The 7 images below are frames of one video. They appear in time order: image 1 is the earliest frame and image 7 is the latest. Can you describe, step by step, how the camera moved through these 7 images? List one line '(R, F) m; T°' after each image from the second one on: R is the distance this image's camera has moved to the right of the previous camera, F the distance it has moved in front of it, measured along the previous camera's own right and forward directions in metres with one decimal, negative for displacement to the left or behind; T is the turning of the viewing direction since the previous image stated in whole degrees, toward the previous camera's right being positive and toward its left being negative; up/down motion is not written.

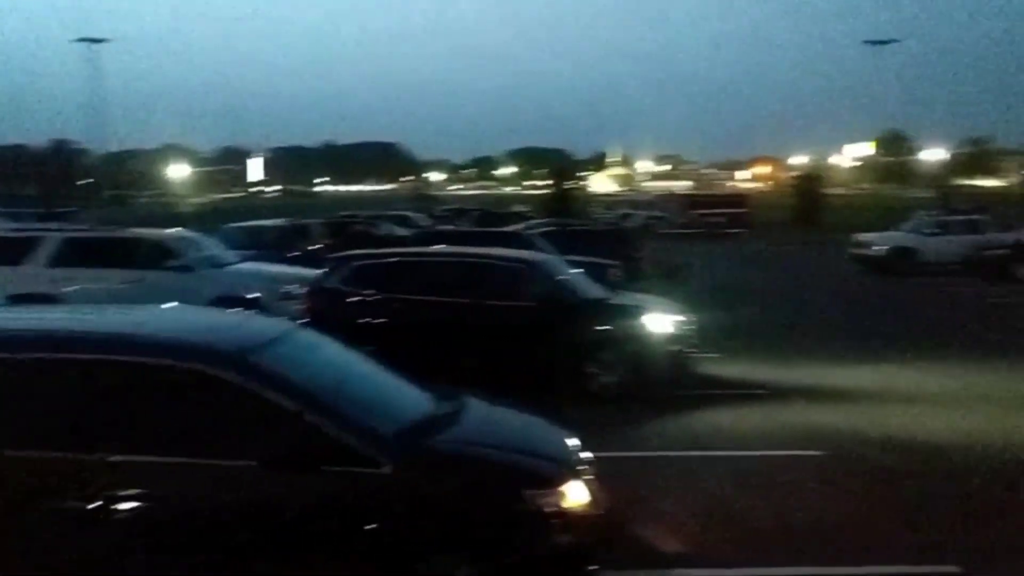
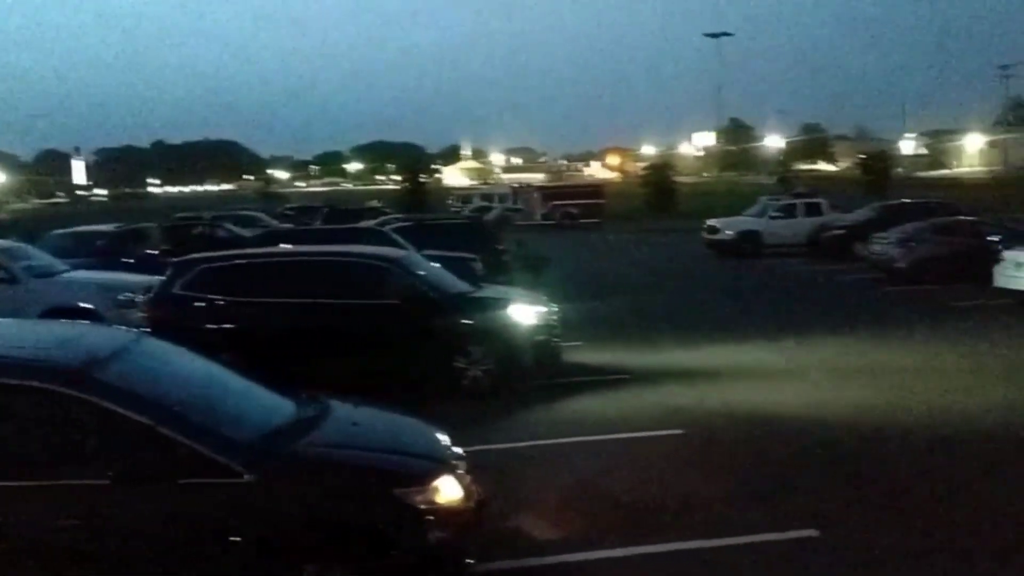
(0.0, 0.0) m; +8°
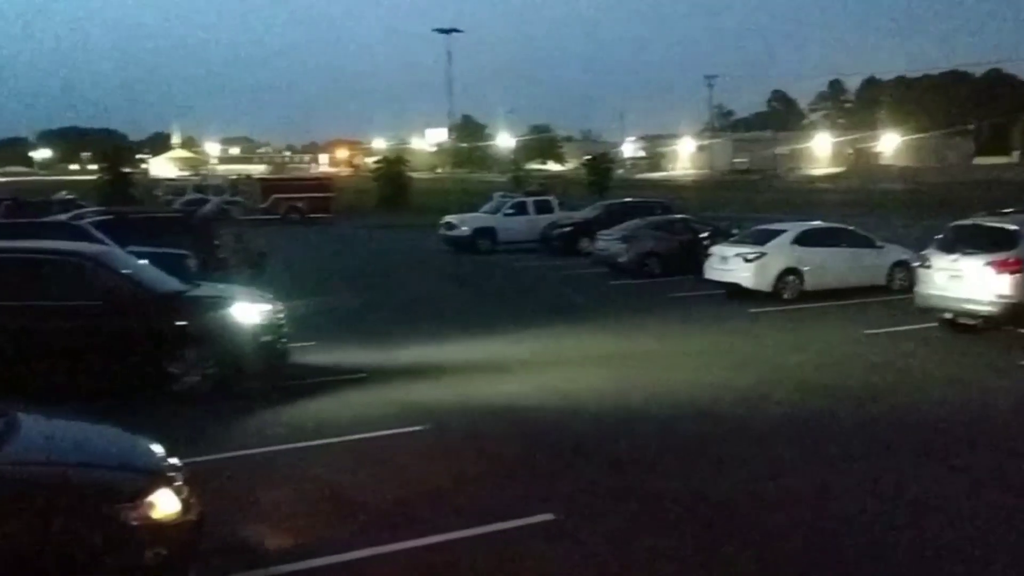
(-0.6, +0.4) m; +3°
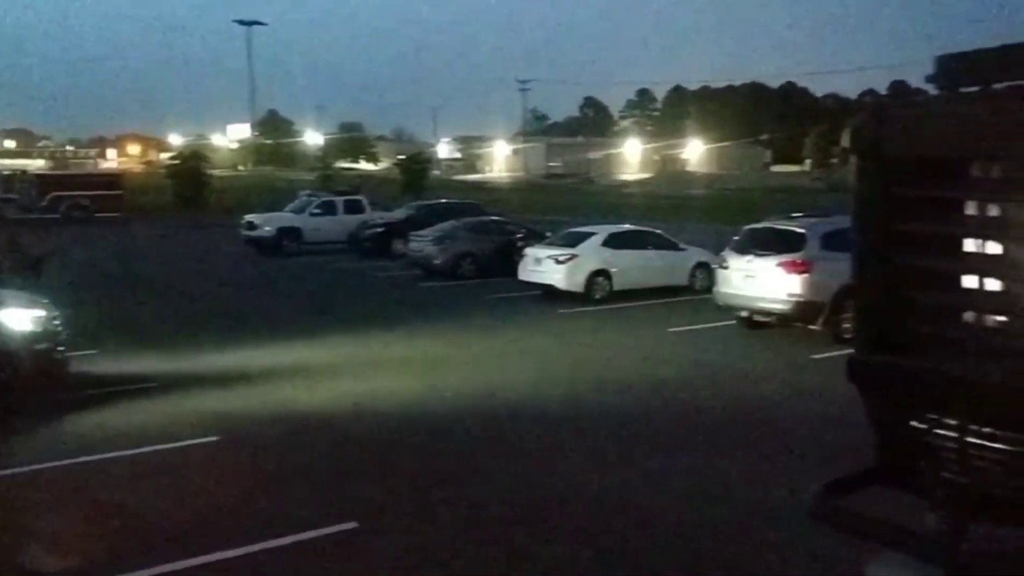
(+0.5, +0.4) m; +10°
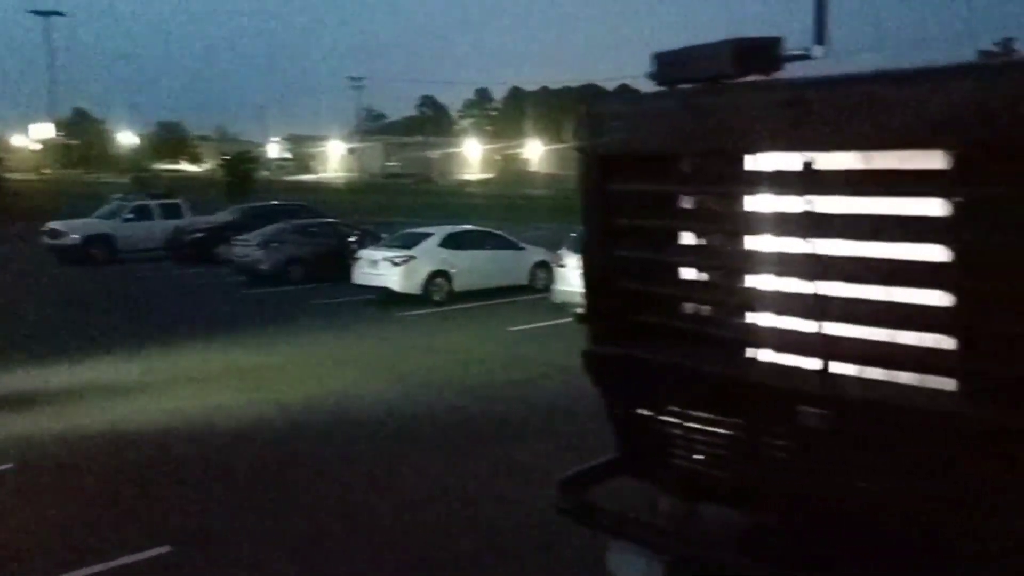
(+0.7, +0.3) m; +8°
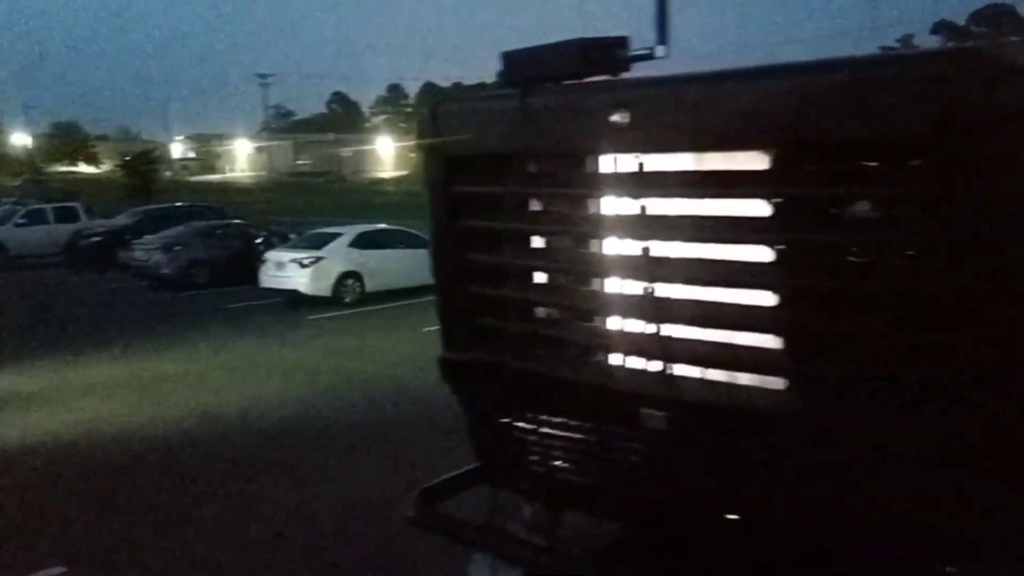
(+0.3, +0.1) m; +4°
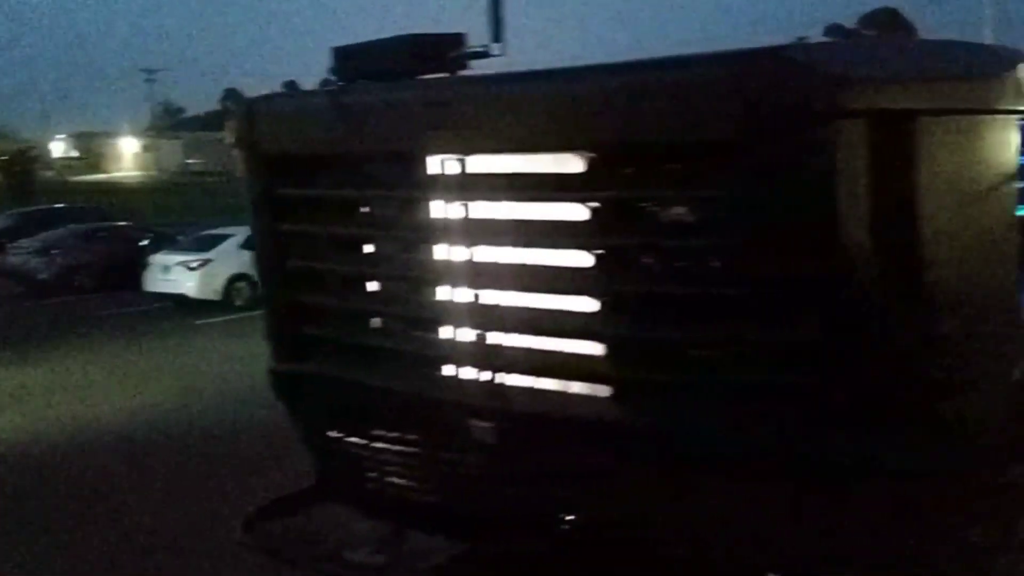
(+0.3, +0.1) m; +5°
